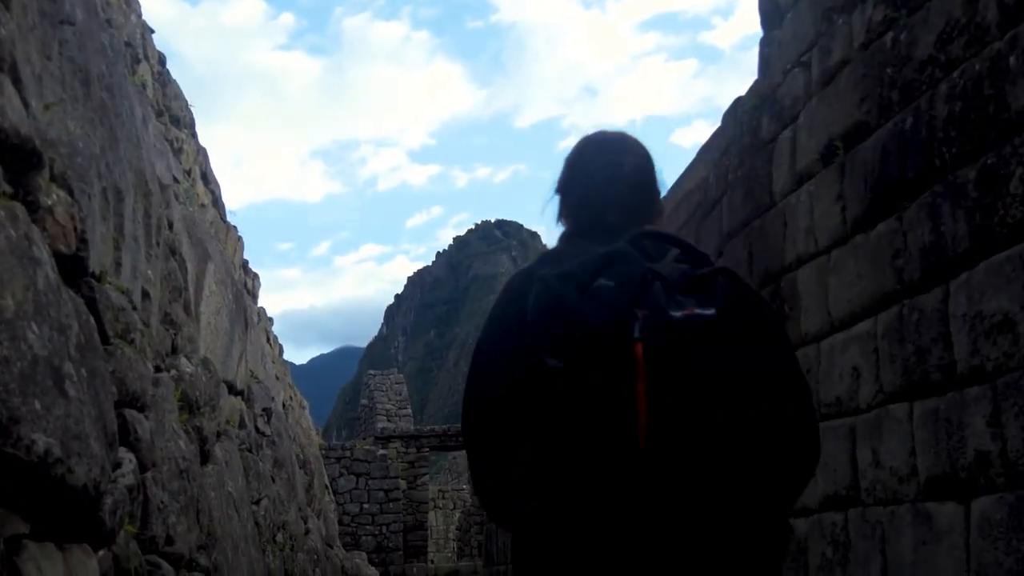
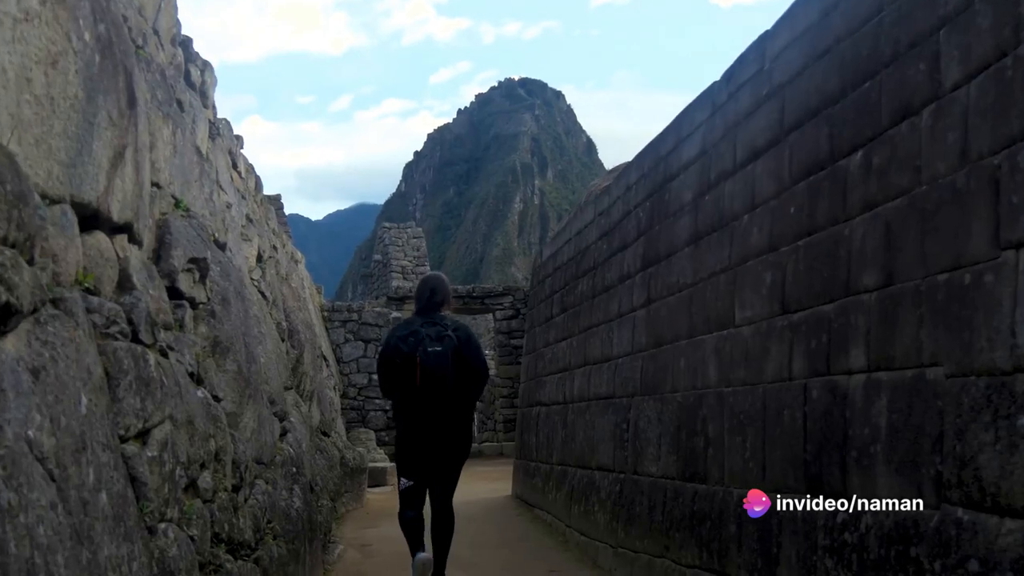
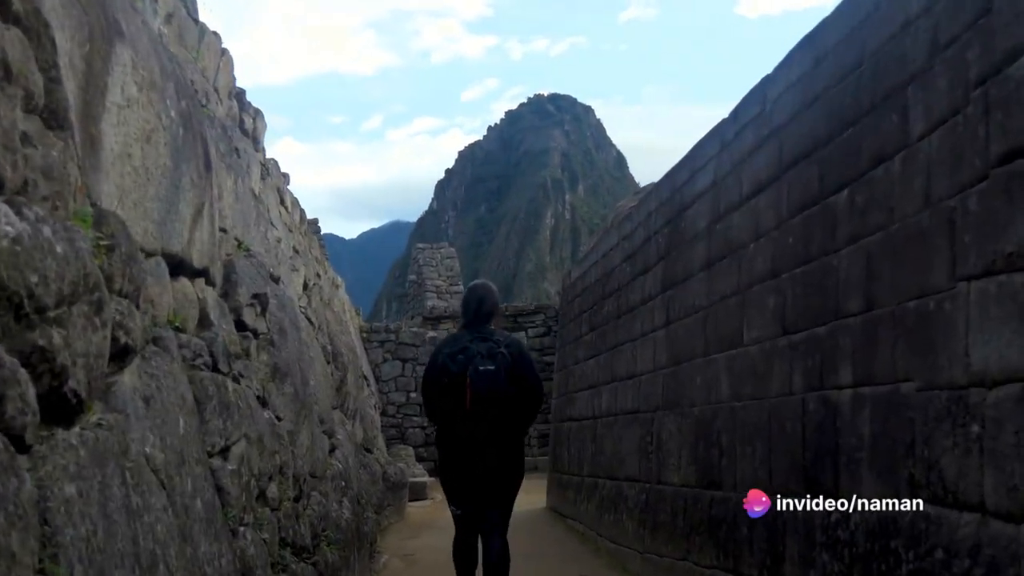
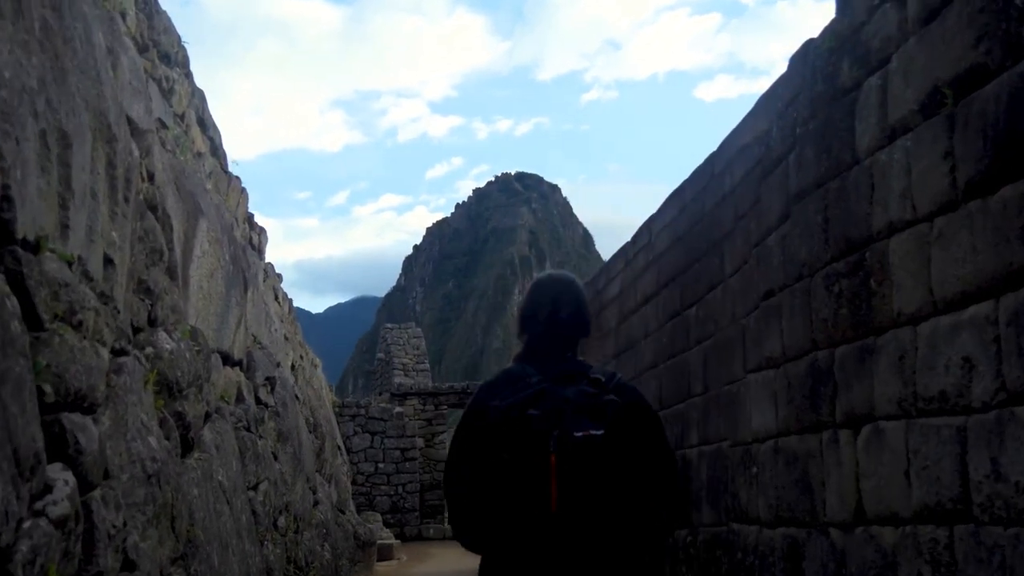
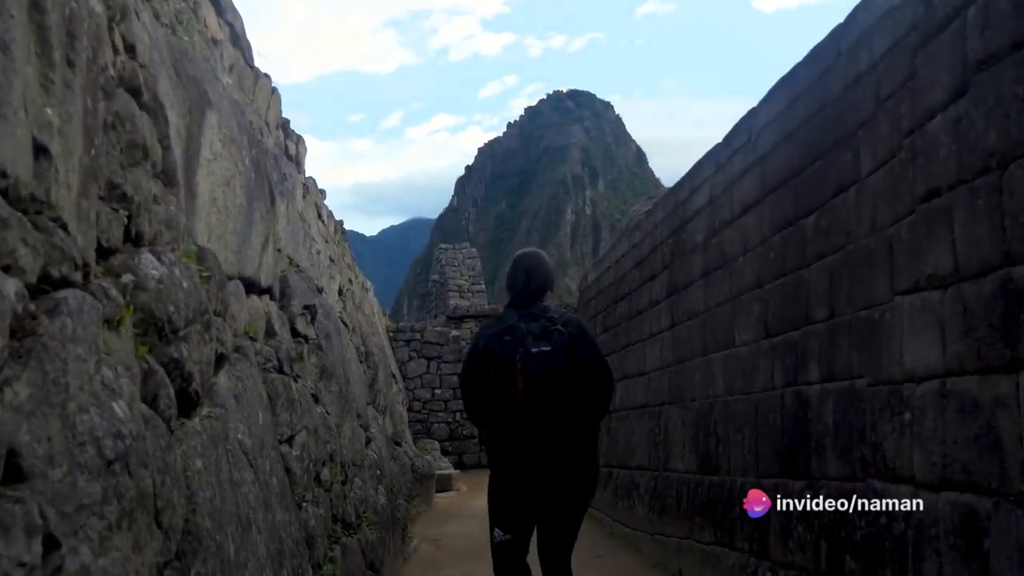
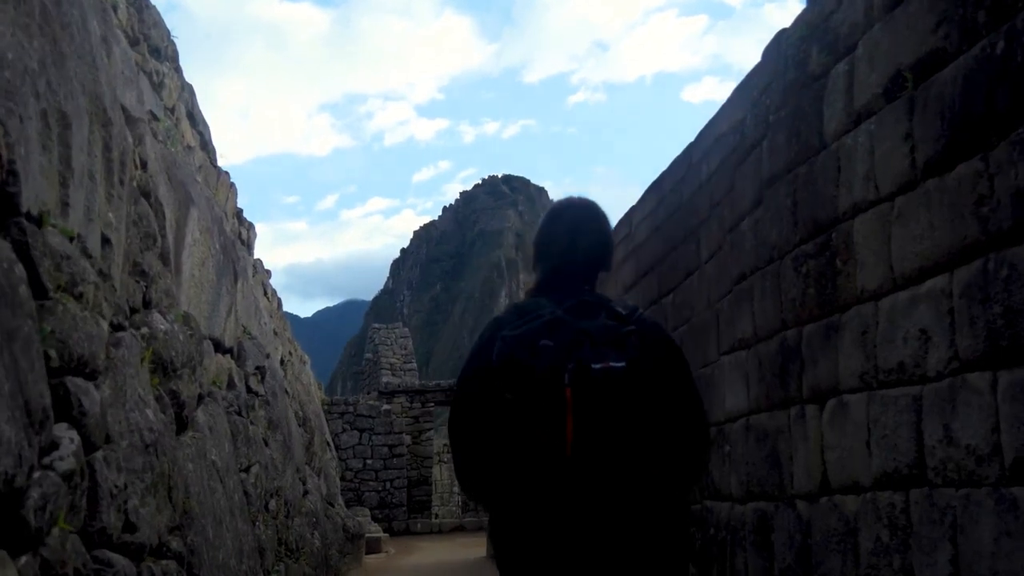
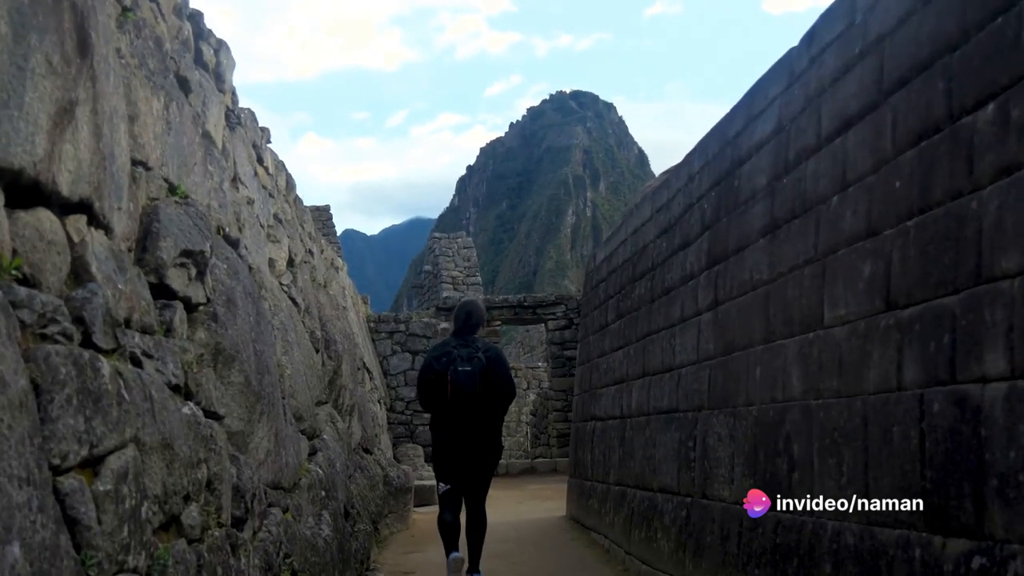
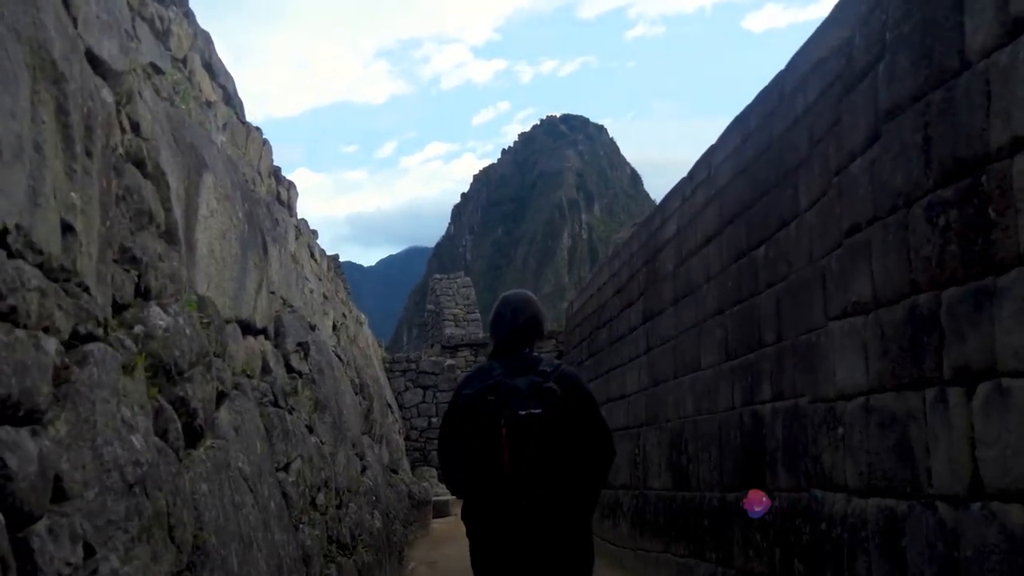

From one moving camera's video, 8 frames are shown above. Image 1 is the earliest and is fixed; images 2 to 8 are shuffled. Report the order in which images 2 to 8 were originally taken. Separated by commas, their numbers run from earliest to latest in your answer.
6, 4, 8, 5, 3, 2, 7
